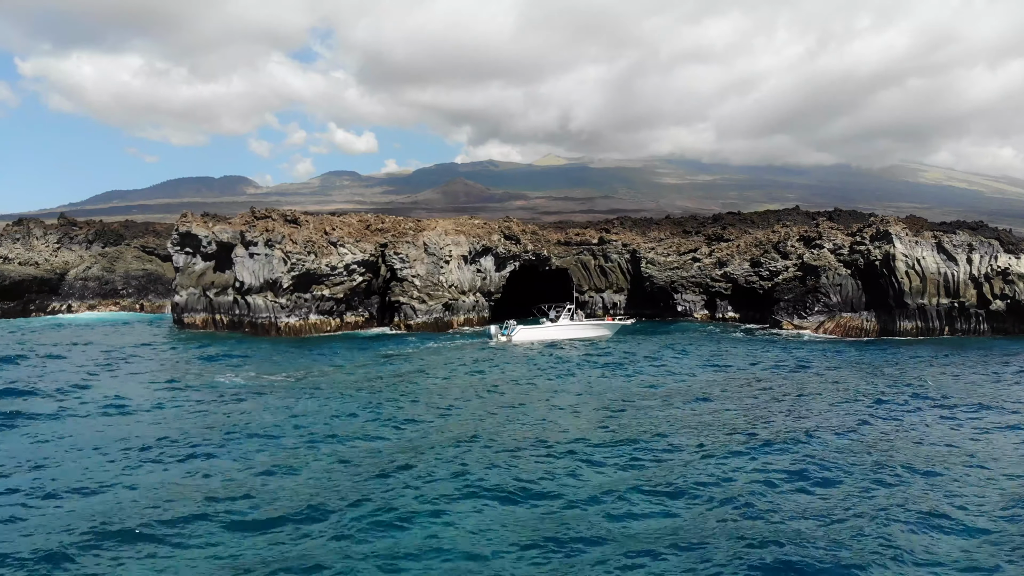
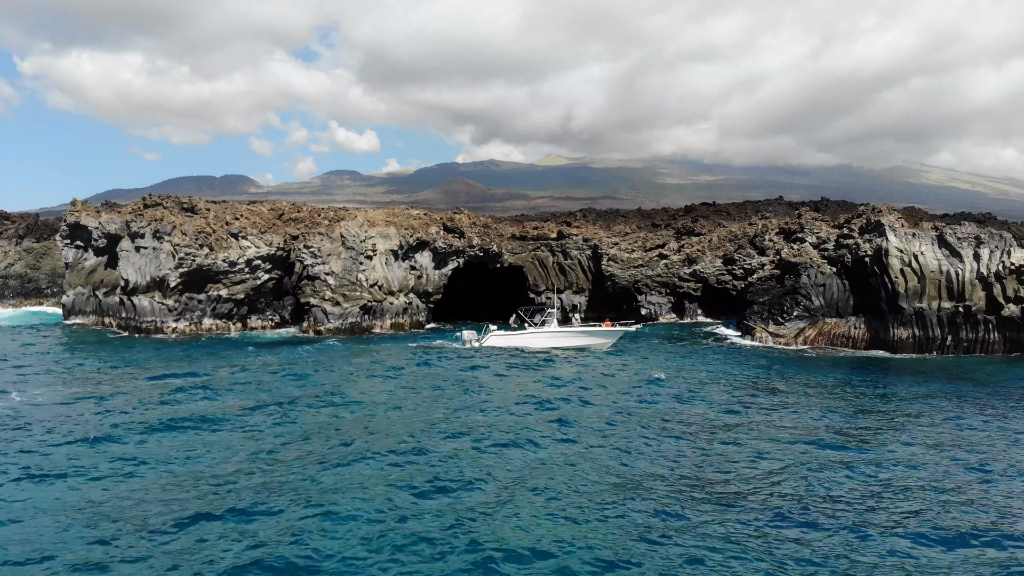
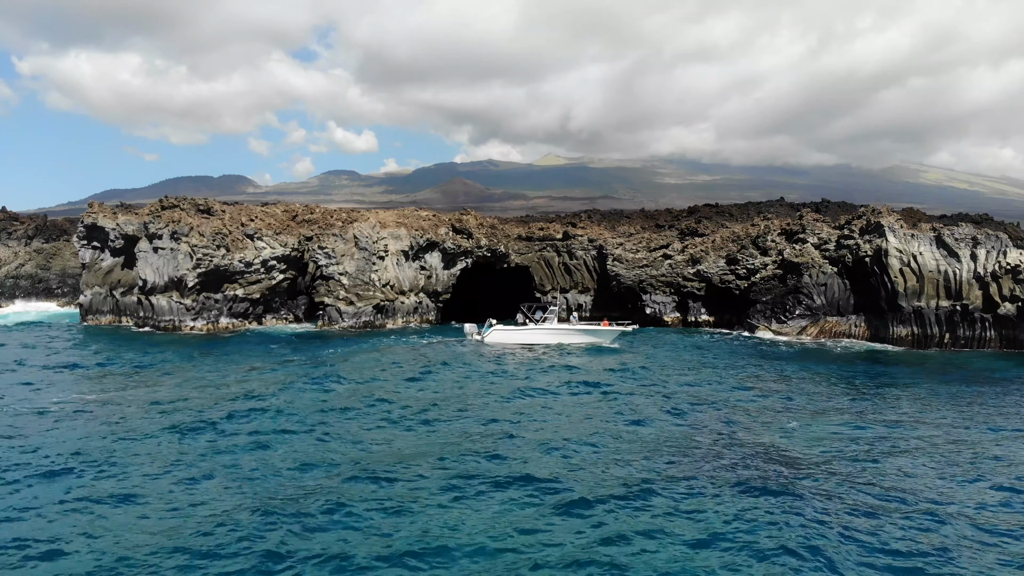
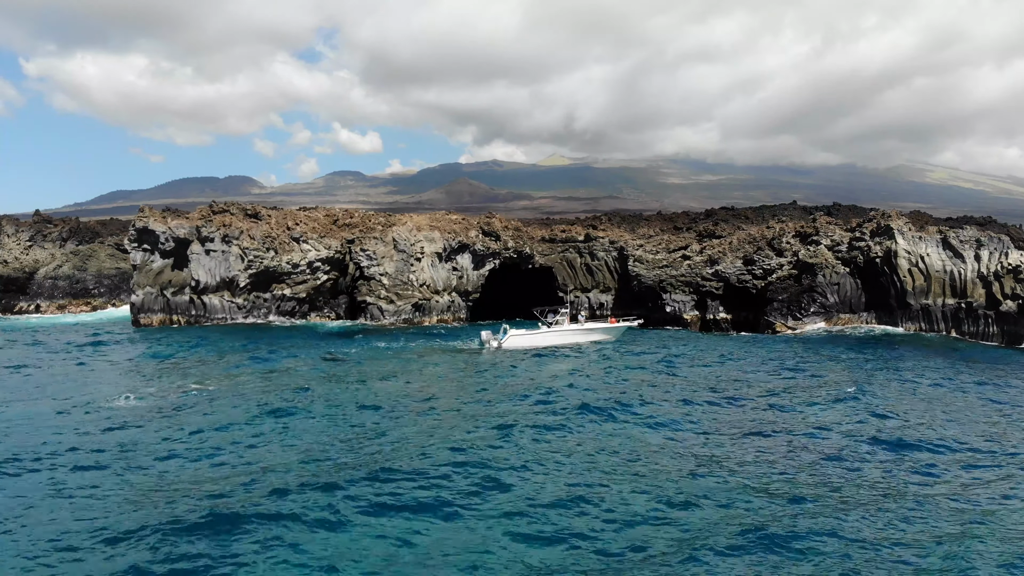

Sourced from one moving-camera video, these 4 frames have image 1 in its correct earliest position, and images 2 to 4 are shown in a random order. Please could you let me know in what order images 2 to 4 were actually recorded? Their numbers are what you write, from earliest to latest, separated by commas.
4, 3, 2
